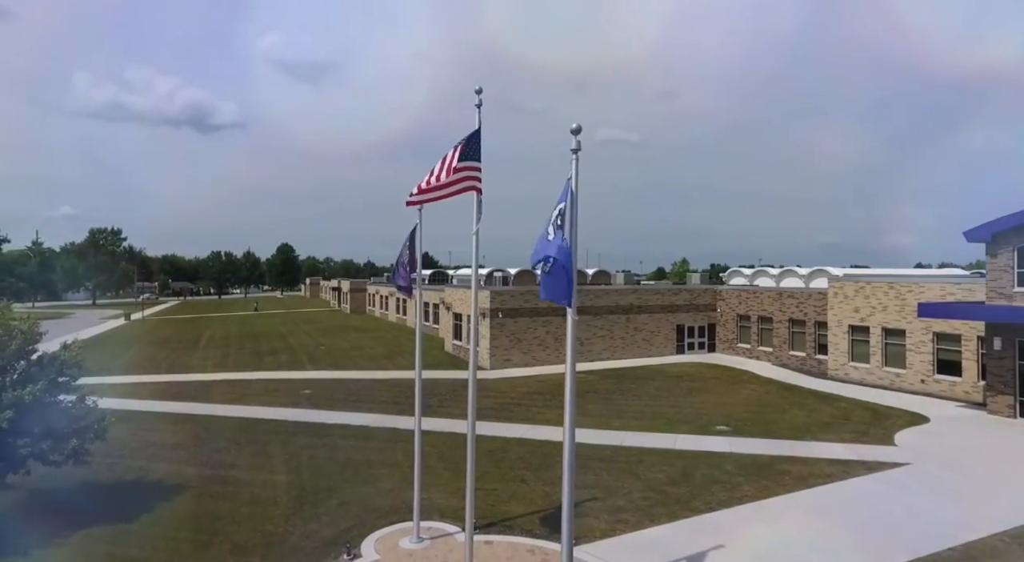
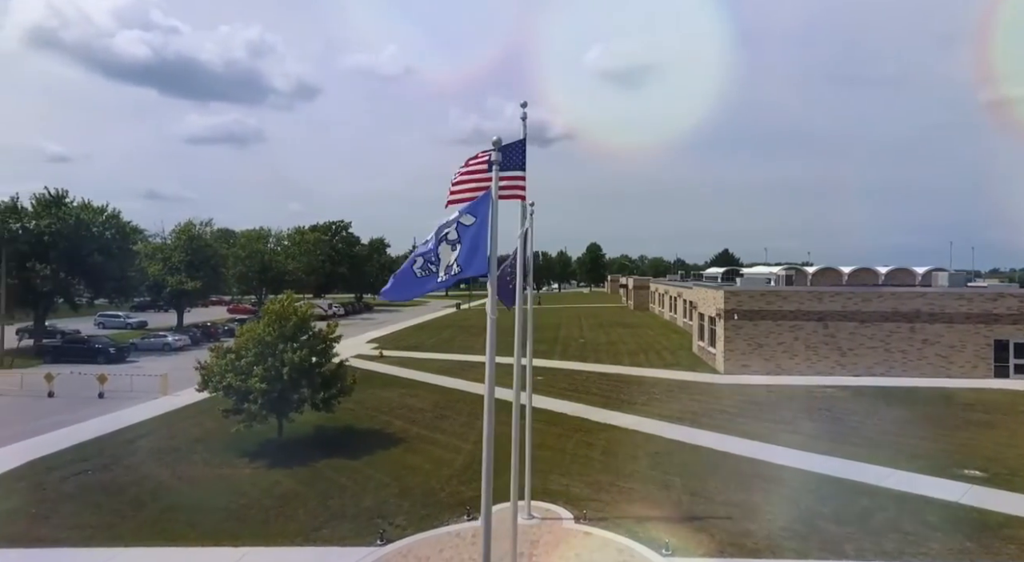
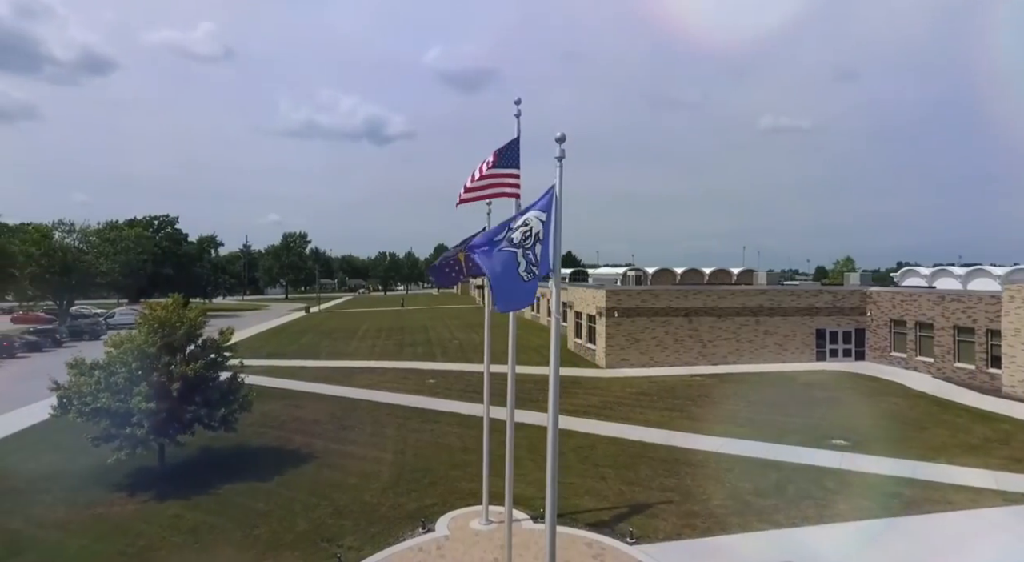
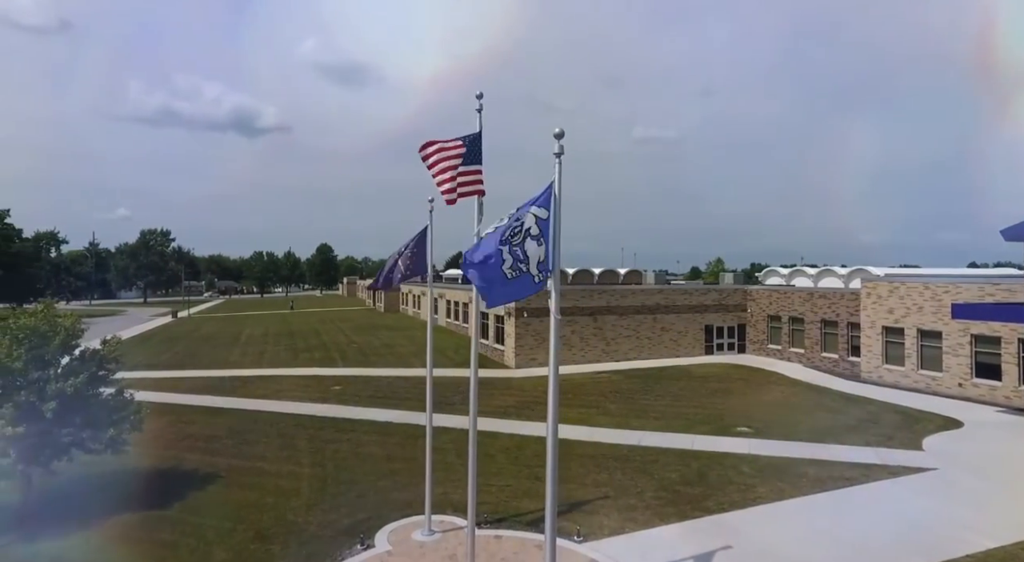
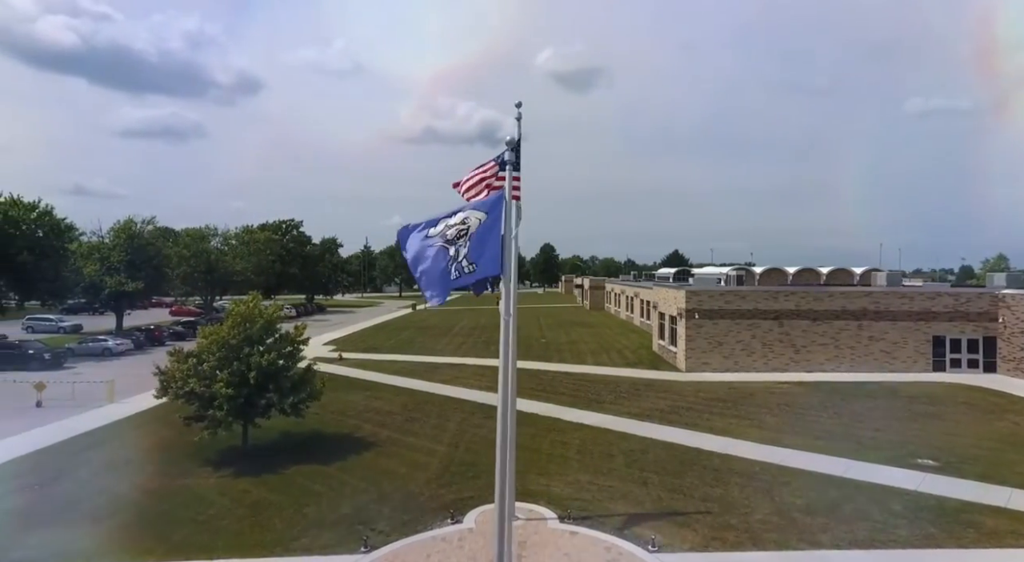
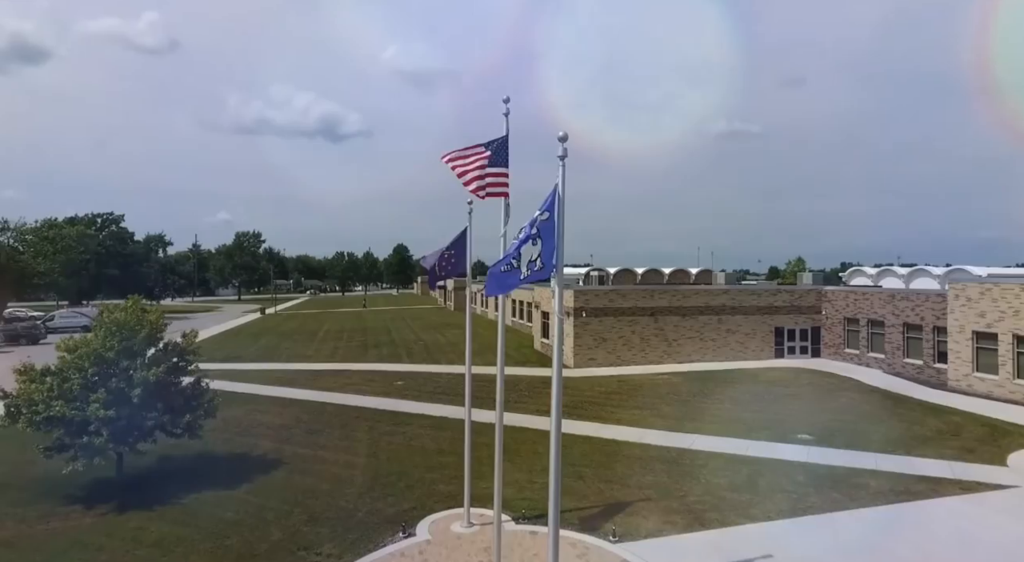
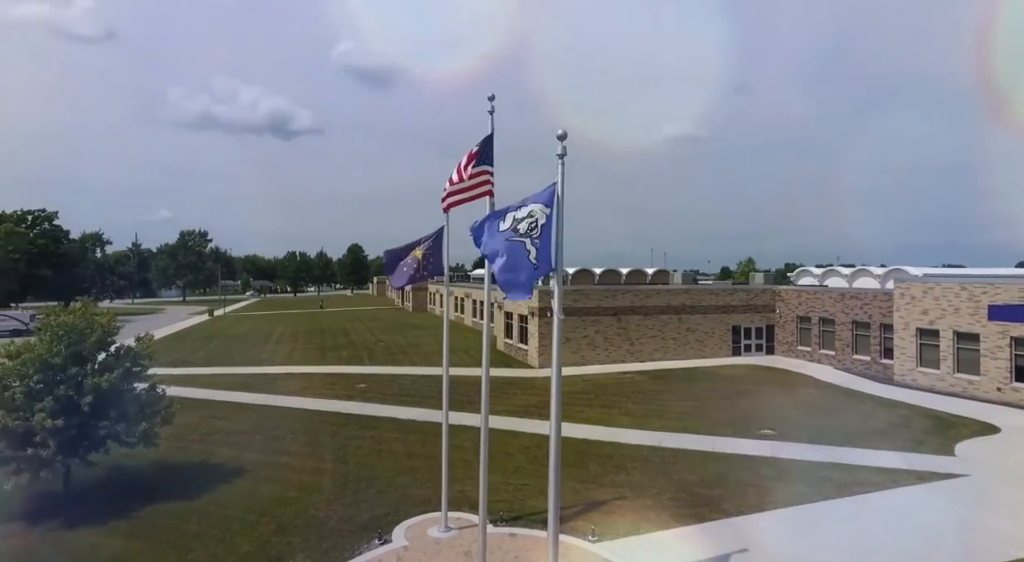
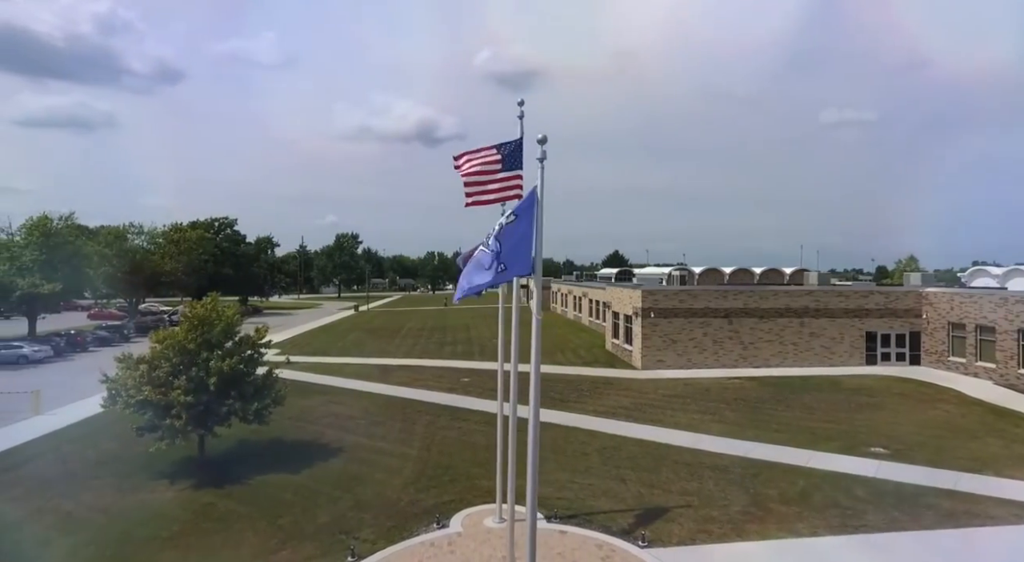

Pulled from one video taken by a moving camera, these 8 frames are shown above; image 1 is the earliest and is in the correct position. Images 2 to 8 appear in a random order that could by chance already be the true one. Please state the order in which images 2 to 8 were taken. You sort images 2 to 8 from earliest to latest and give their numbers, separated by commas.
4, 7, 6, 3, 8, 5, 2
